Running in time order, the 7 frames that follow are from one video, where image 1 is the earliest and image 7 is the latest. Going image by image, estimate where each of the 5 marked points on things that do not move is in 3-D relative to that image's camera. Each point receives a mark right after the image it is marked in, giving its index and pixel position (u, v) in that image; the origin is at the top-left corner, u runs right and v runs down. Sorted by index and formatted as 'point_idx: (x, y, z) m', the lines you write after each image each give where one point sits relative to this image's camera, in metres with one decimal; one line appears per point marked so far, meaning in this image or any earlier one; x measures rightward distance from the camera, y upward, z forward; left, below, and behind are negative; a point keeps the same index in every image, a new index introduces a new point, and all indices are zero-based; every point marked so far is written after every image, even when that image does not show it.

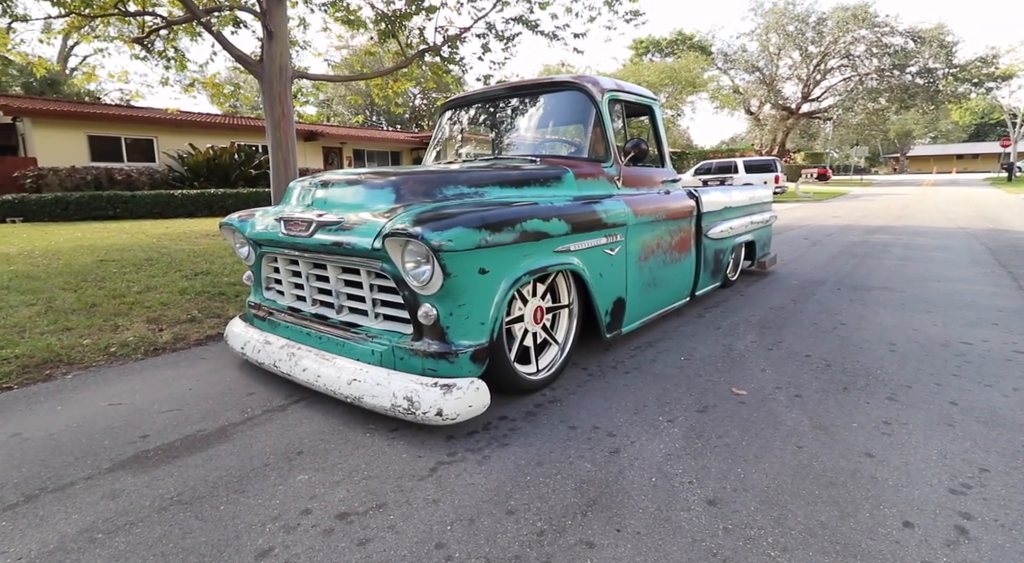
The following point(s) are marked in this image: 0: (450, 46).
0: (-1.6, +6.1, +14.3) m
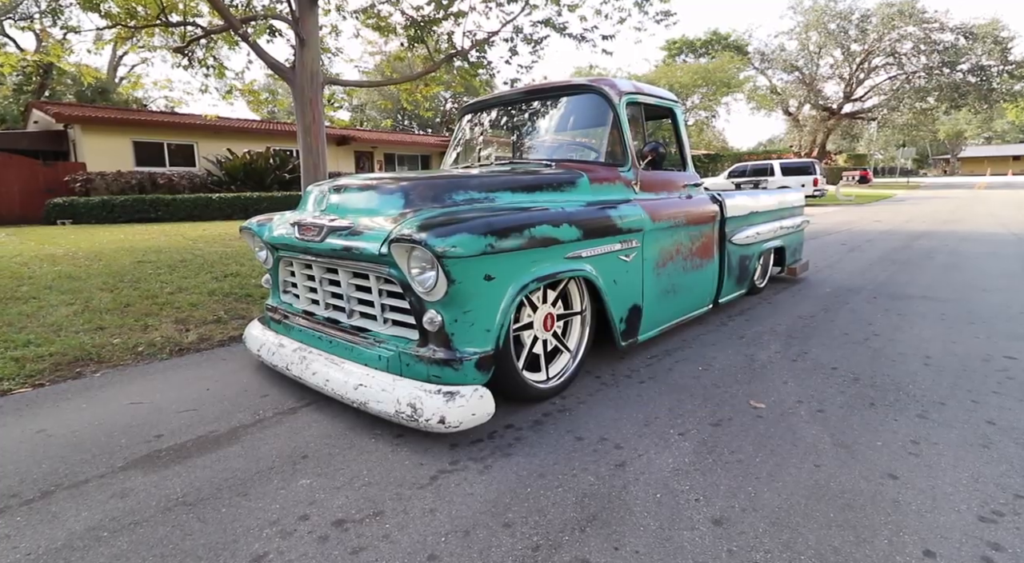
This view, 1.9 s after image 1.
0: (-0.8, +6.1, +14.3) m
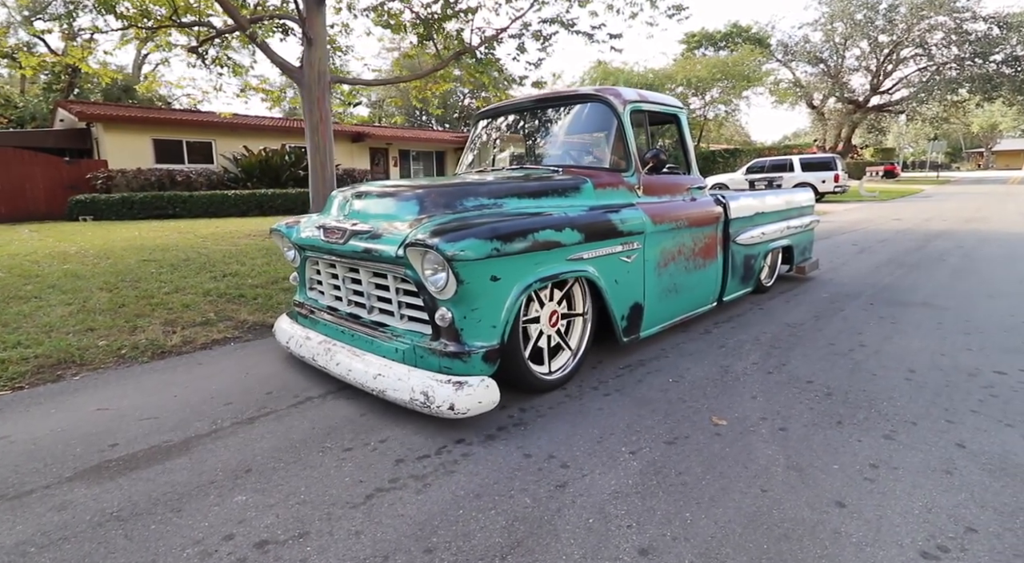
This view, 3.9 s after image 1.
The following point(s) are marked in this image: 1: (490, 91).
0: (-0.6, +6.1, +14.3) m
1: (-0.6, +5.5, +15.5) m
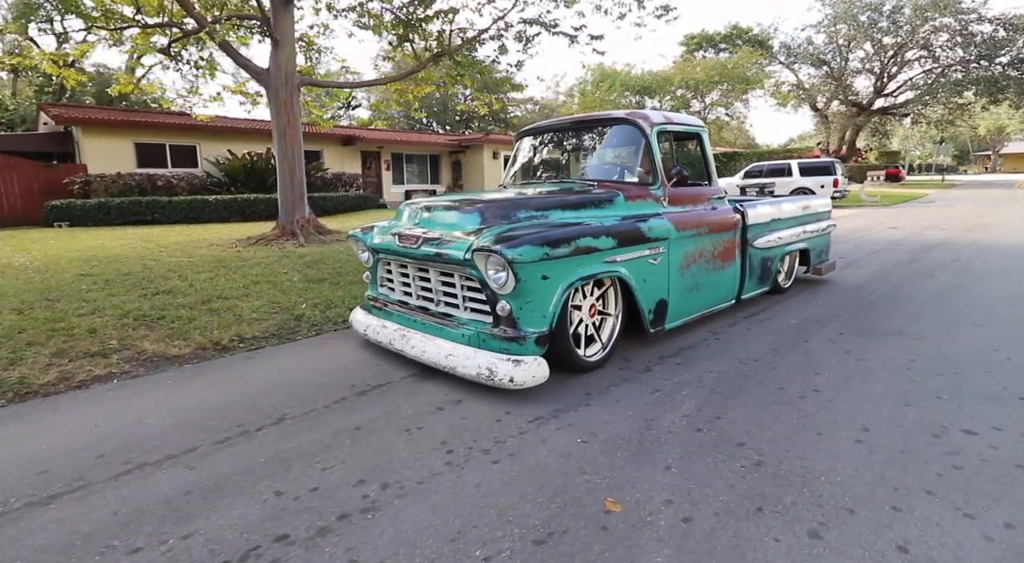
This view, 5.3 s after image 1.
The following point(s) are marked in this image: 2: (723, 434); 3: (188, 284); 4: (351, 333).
0: (-1.1, +5.9, +13.8) m
1: (-1.1, +5.2, +15.1) m
2: (+1.1, -0.8, +2.8) m
3: (-4.1, 0.0, +6.9) m
4: (-1.5, -0.5, +5.1) m
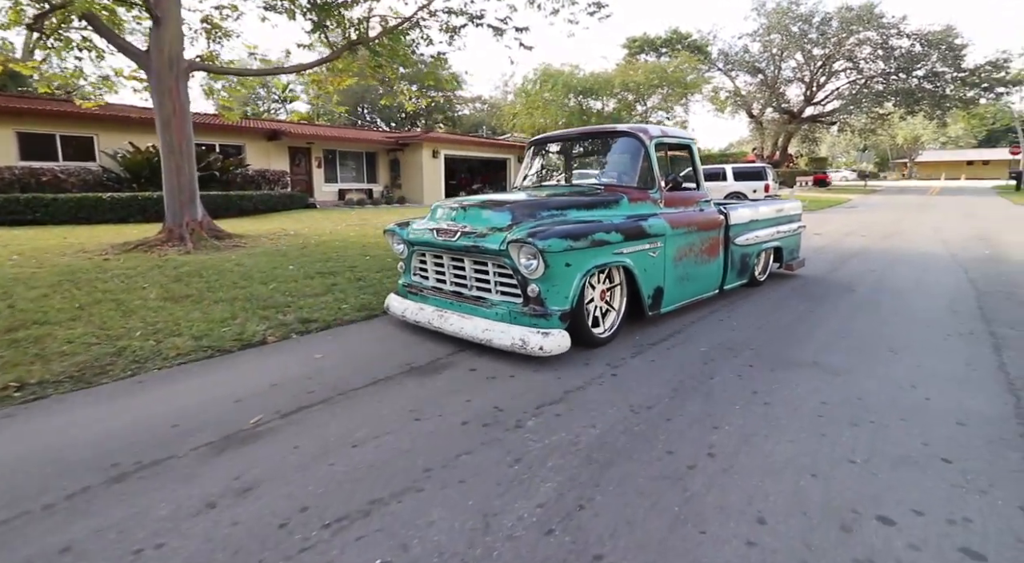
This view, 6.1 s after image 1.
0: (-2.9, +5.7, +12.9) m
1: (-3.1, +5.0, +14.1) m
2: (+0.3, -1.0, +2.1) m
3: (-5.3, -0.2, +5.7) m
4: (-2.5, -0.7, +4.2) m
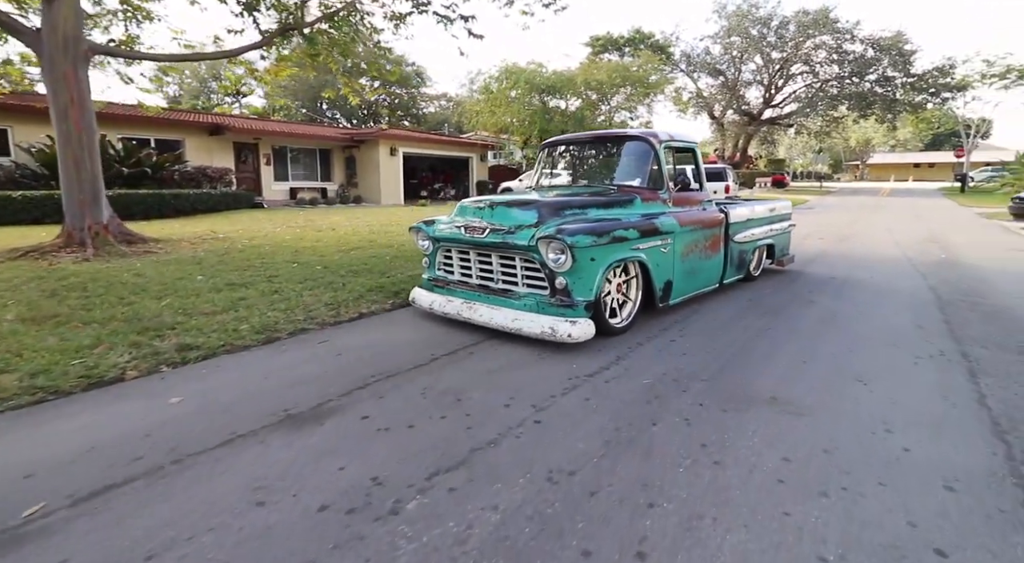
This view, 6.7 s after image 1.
0: (-4.1, +5.5, +11.9) m
1: (-4.3, +4.9, +13.2) m
2: (-0.2, -1.1, +1.3) m
3: (-5.9, -0.4, +4.6) m
4: (-3.1, -0.8, +3.2) m
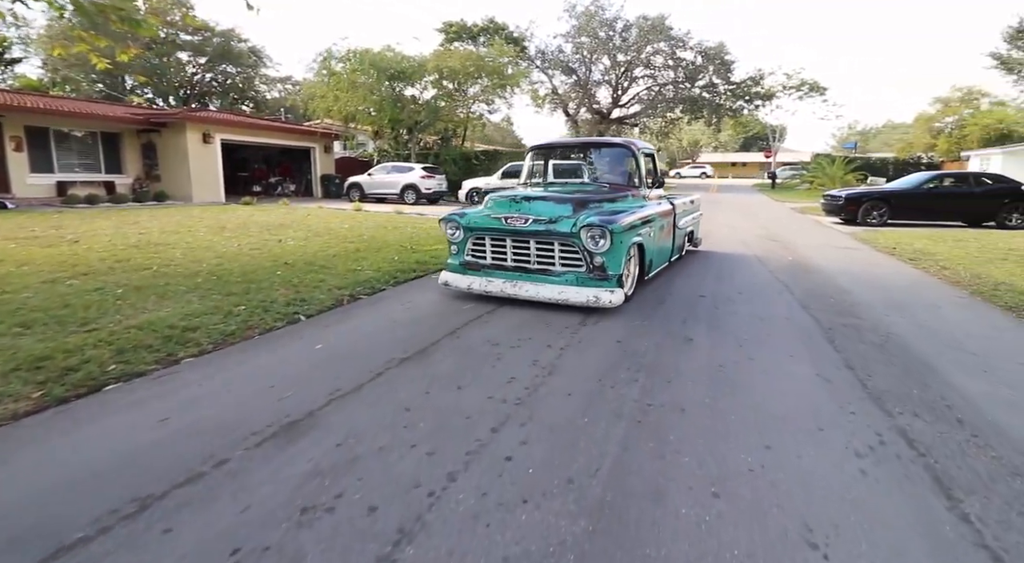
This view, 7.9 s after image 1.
0: (-7.2, +4.9, +8.1) m
1: (-7.8, +4.3, +9.3) m
2: (-0.8, -1.7, -1.1) m
3: (-7.1, -1.1, +0.7) m
4: (-4.0, -1.5, +0.1) m
